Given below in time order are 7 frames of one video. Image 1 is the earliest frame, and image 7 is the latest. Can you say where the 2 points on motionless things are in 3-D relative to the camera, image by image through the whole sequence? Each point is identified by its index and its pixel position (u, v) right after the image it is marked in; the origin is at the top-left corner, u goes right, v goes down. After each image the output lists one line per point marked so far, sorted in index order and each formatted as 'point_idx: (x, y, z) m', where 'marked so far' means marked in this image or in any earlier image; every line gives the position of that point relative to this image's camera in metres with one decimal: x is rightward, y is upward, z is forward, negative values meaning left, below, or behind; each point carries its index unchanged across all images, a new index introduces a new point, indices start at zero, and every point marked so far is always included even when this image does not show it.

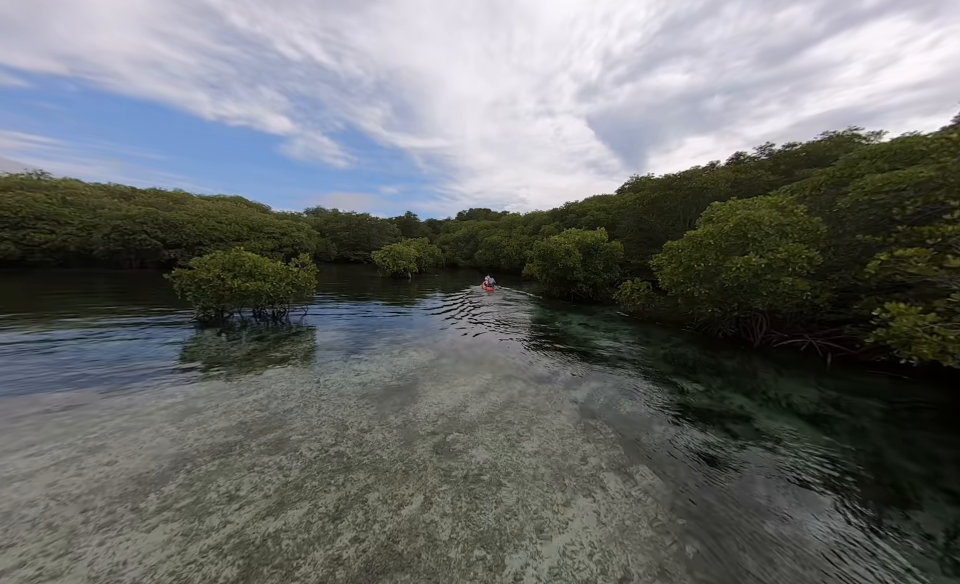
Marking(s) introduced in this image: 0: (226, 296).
0: (-13.8, -0.2, +14.9) m
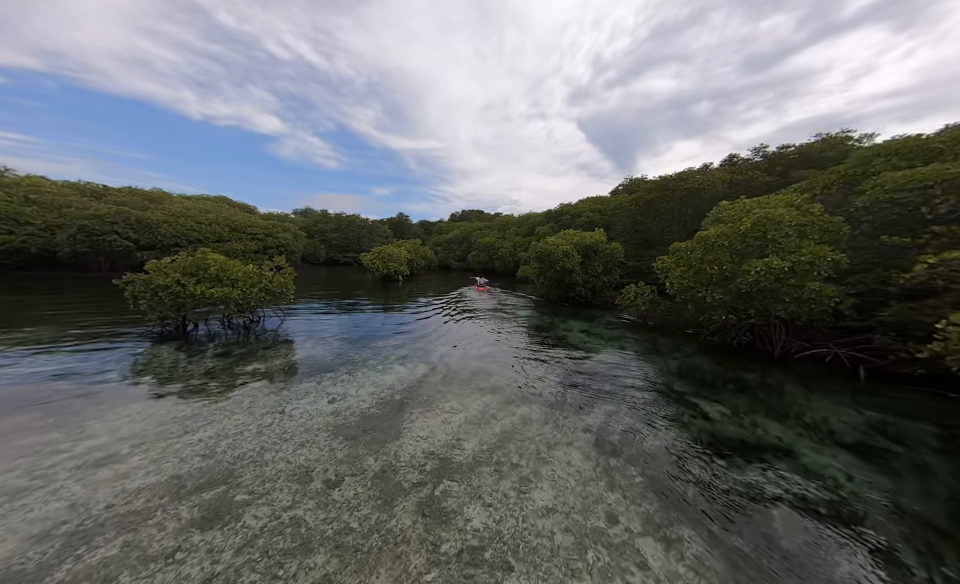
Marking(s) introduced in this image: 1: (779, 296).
0: (-14.0, -0.6, +13.1) m
1: (+12.5, -0.2, +11.5) m
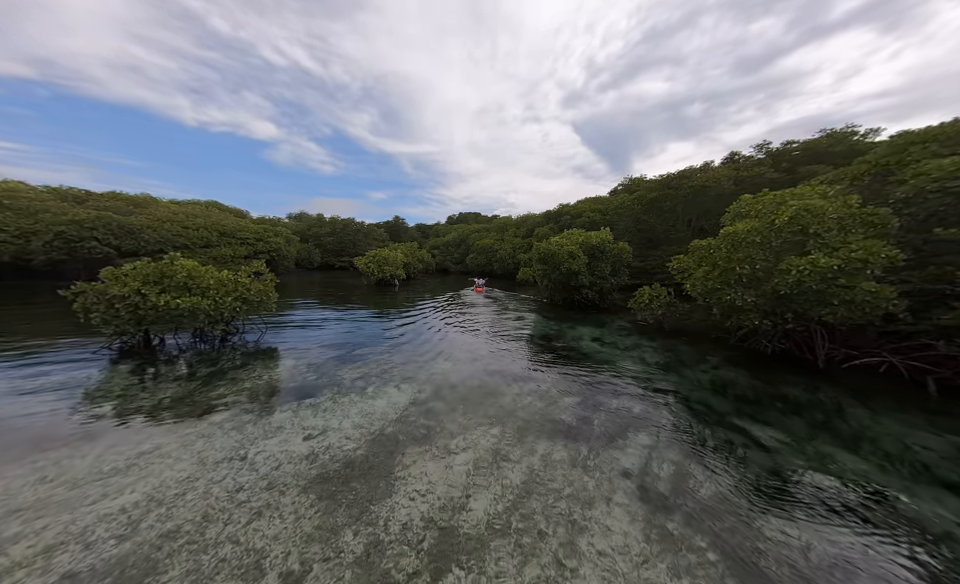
0: (-13.8, -1.0, +11.5) m
1: (+12.7, -0.3, +10.1) m
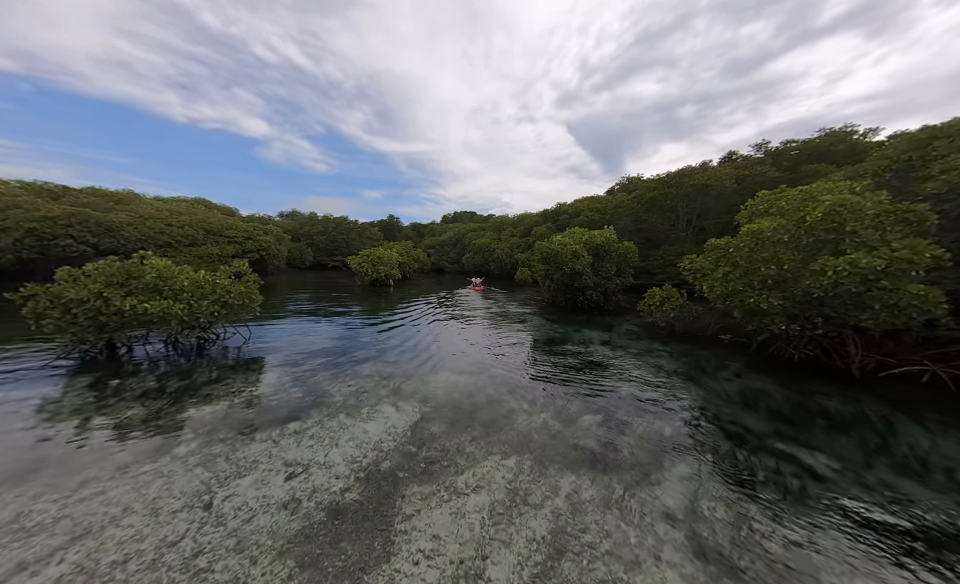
0: (-13.6, -1.2, +10.2) m
1: (+13.0, -0.4, +9.2) m
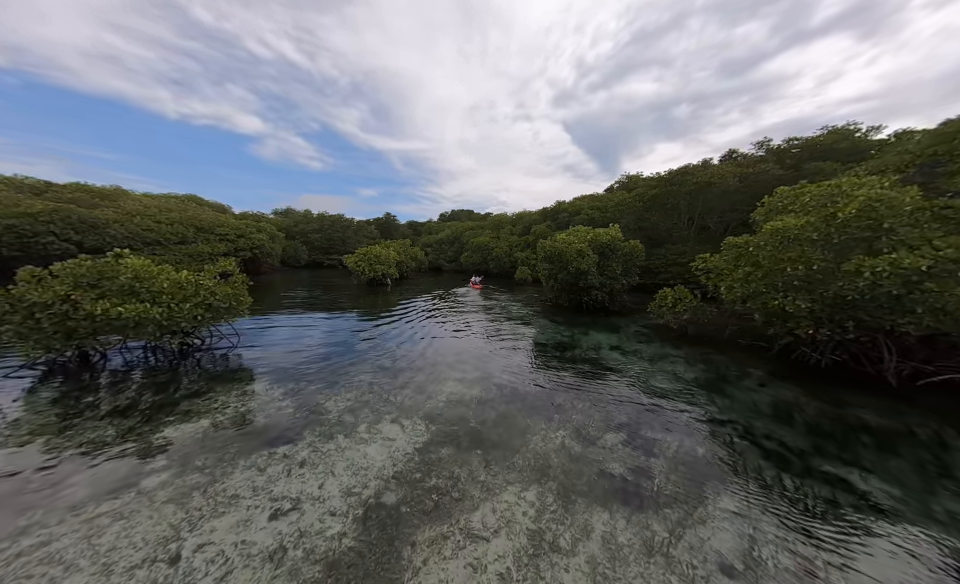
0: (-13.3, -1.2, +9.2) m
1: (+13.3, -0.4, +8.5) m
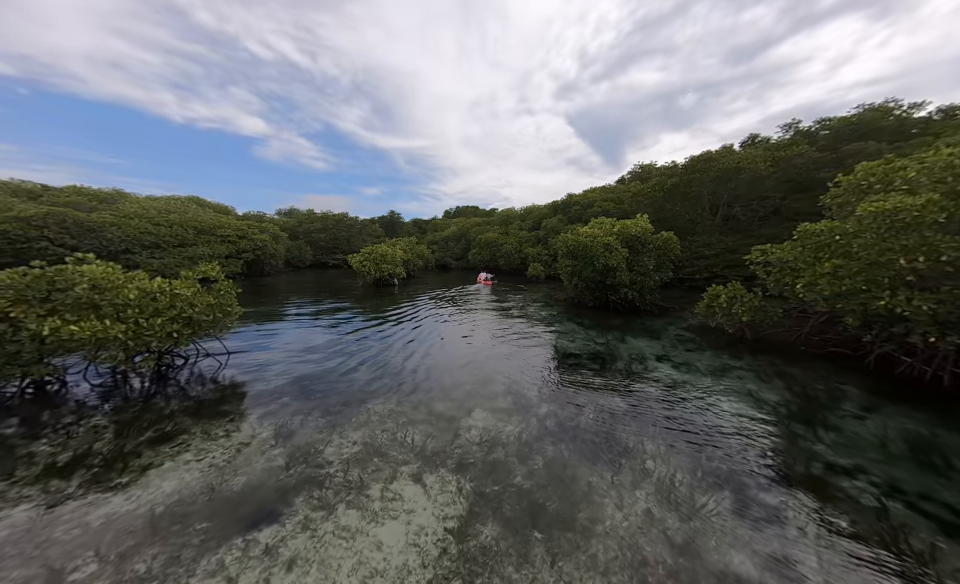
0: (-12.2, -1.7, +7.4) m
1: (+14.3, -0.4, +6.3) m
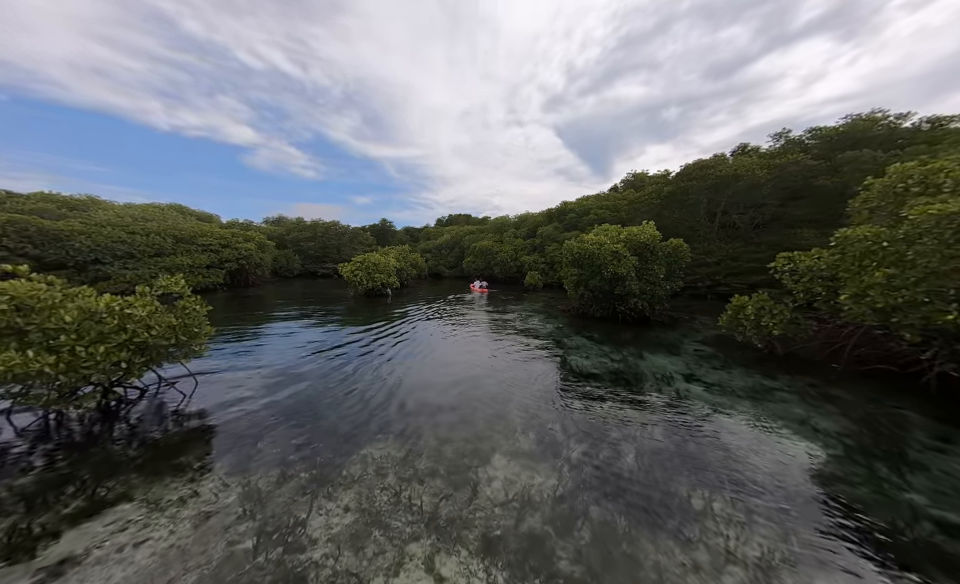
0: (-11.7, -2.2, +5.7) m
1: (+14.8, -0.7, +5.4) m
